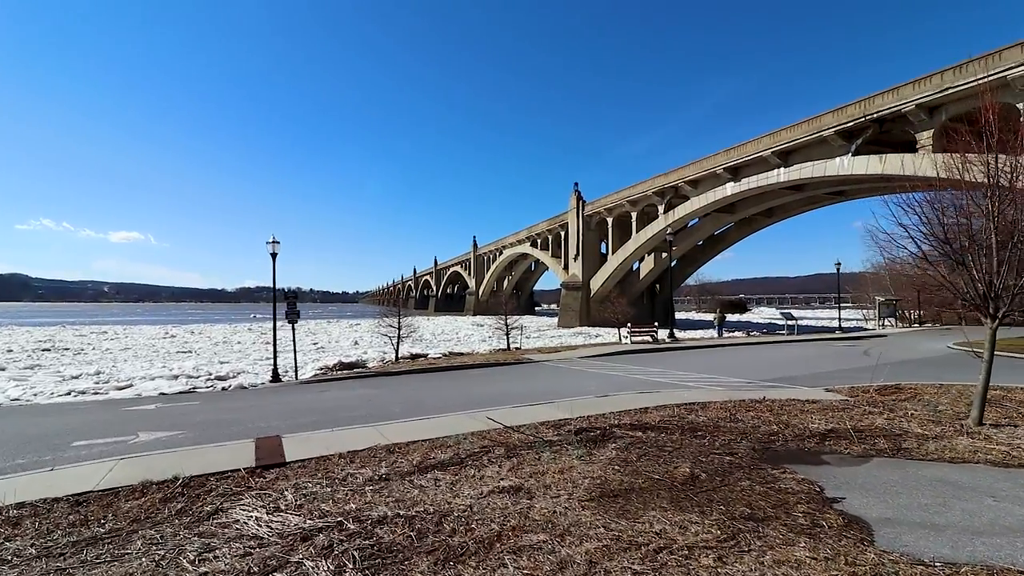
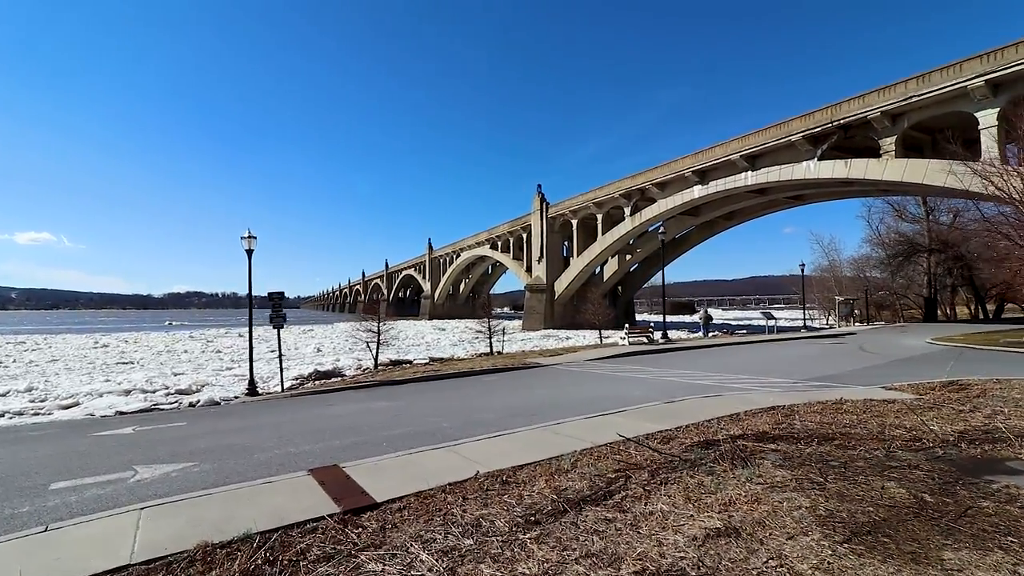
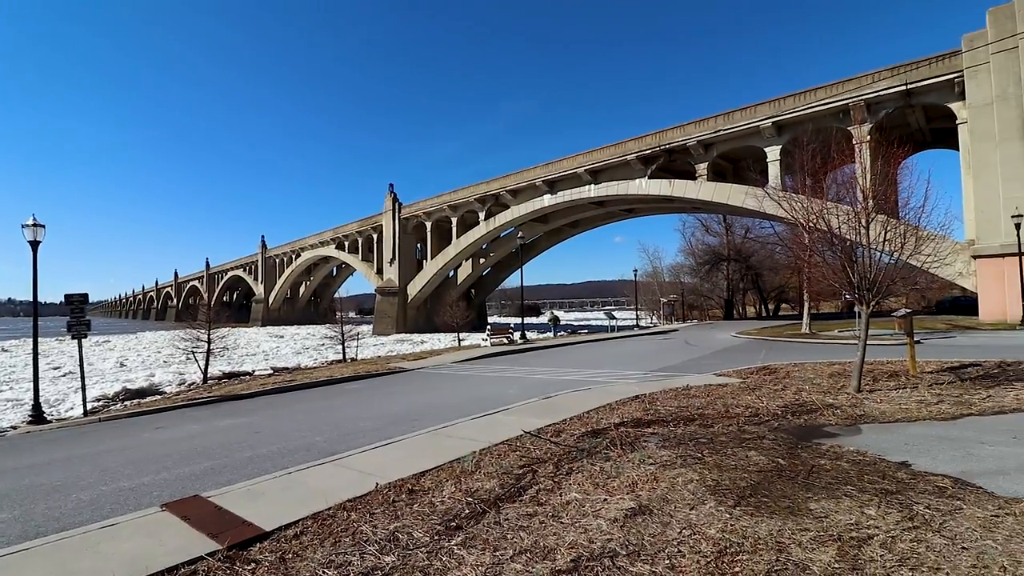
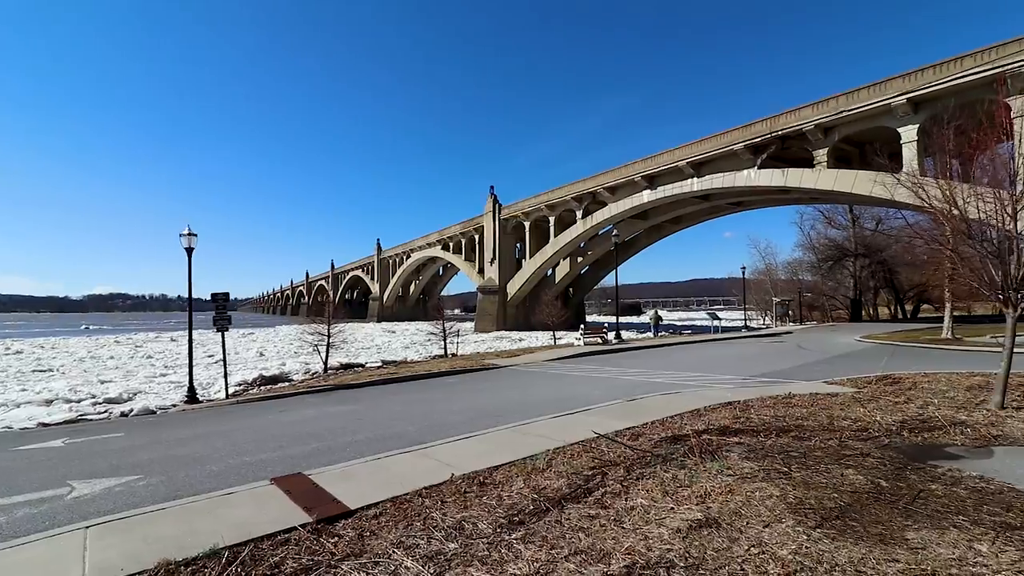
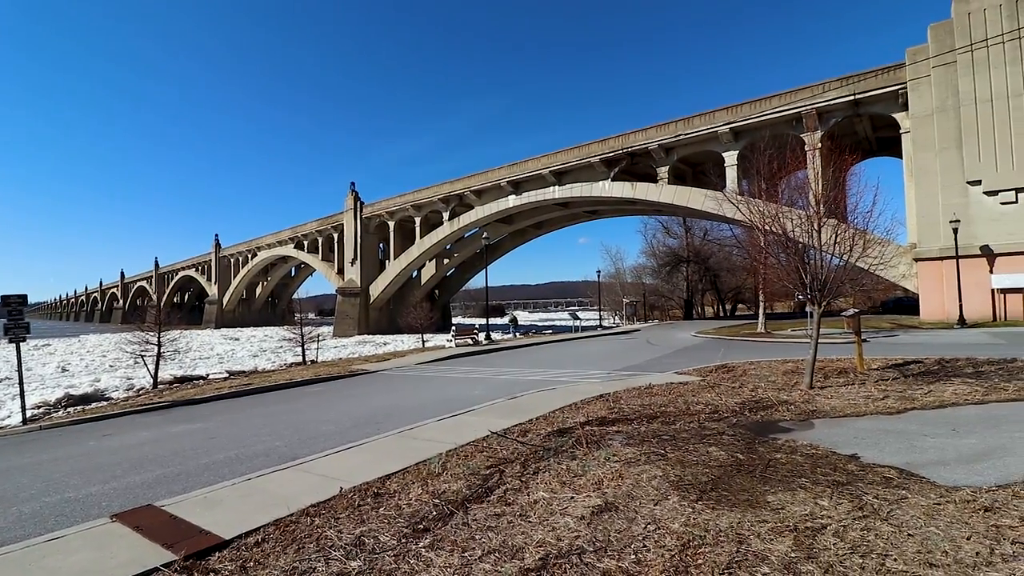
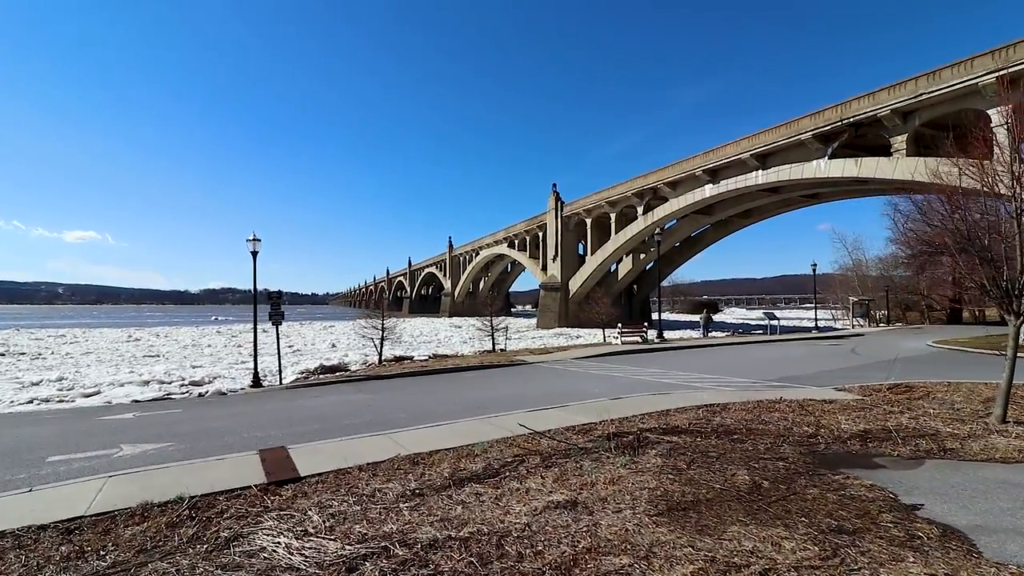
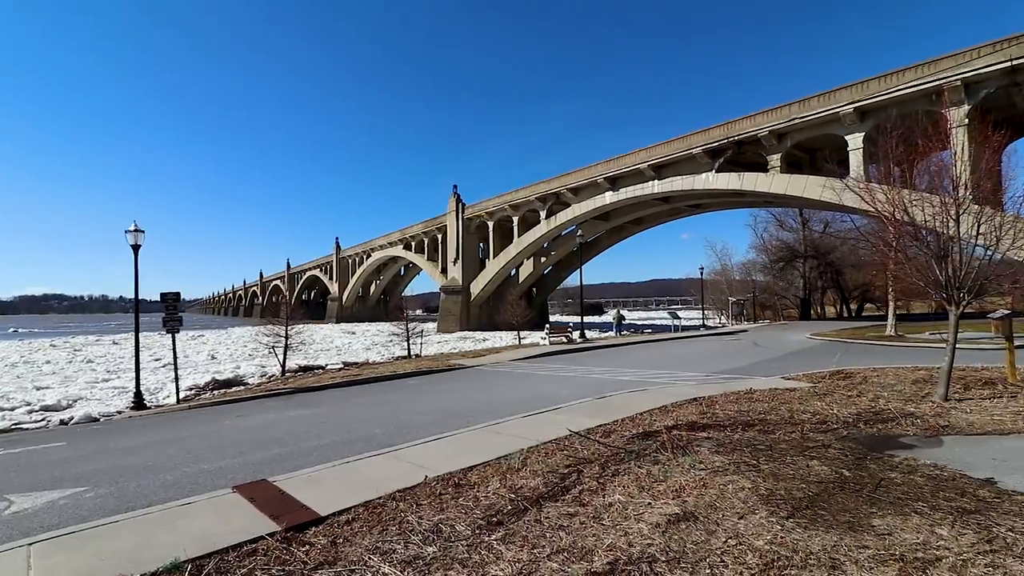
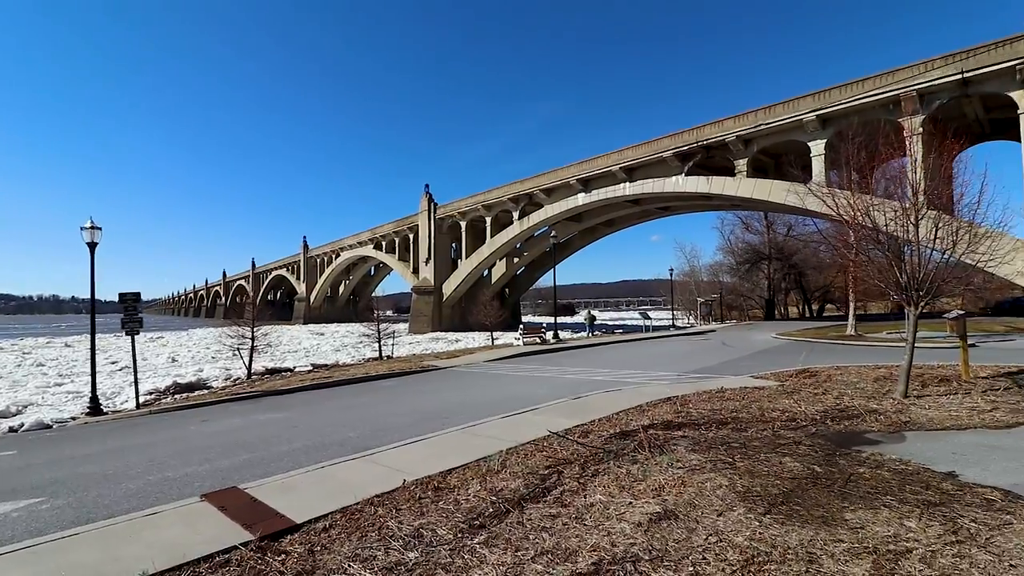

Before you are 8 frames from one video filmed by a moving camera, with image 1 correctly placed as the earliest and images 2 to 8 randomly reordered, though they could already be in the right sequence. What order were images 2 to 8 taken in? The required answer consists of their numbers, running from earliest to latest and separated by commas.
6, 2, 4, 7, 8, 3, 5
